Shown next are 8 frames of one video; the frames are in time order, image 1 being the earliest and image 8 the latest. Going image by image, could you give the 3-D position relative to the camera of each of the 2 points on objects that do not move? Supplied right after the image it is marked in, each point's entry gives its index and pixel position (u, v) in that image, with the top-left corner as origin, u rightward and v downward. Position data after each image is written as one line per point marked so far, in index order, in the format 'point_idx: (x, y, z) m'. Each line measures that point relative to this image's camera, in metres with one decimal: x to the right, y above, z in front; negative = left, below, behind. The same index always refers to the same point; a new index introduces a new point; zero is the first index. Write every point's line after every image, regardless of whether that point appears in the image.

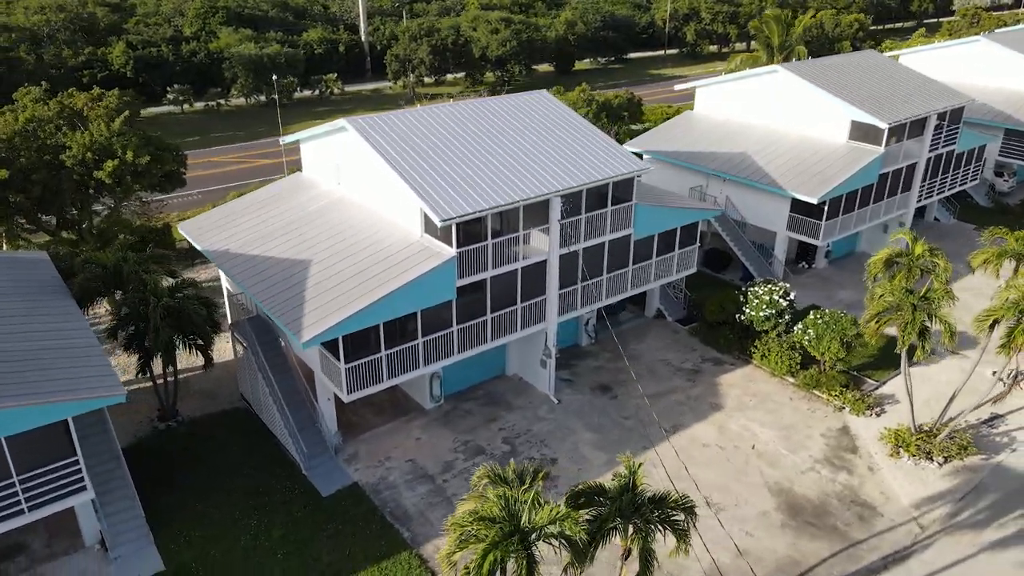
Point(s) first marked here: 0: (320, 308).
0: (-5.4, -0.6, +19.6) m
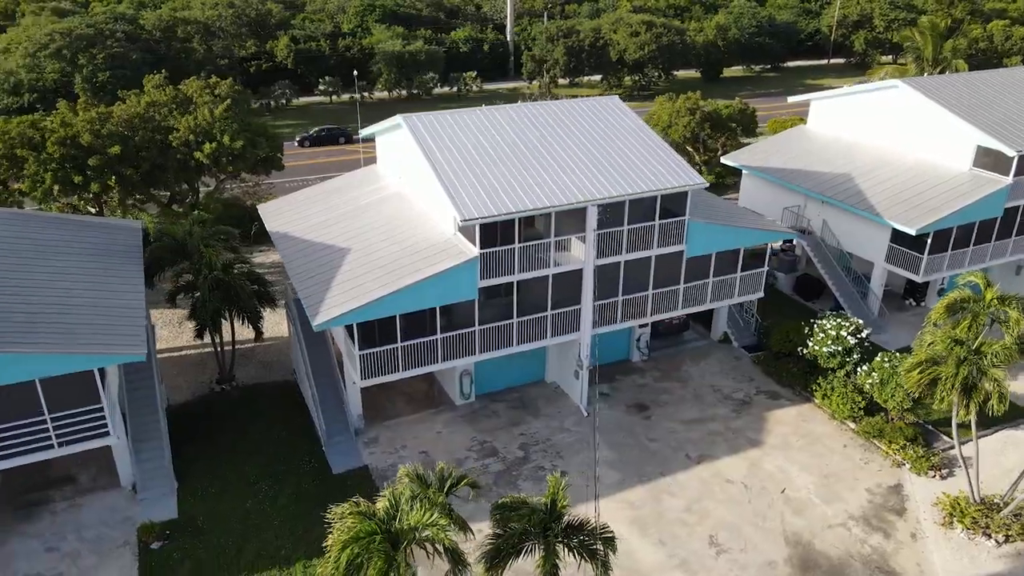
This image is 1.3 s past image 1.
0: (-5.0, -0.3, +20.5) m
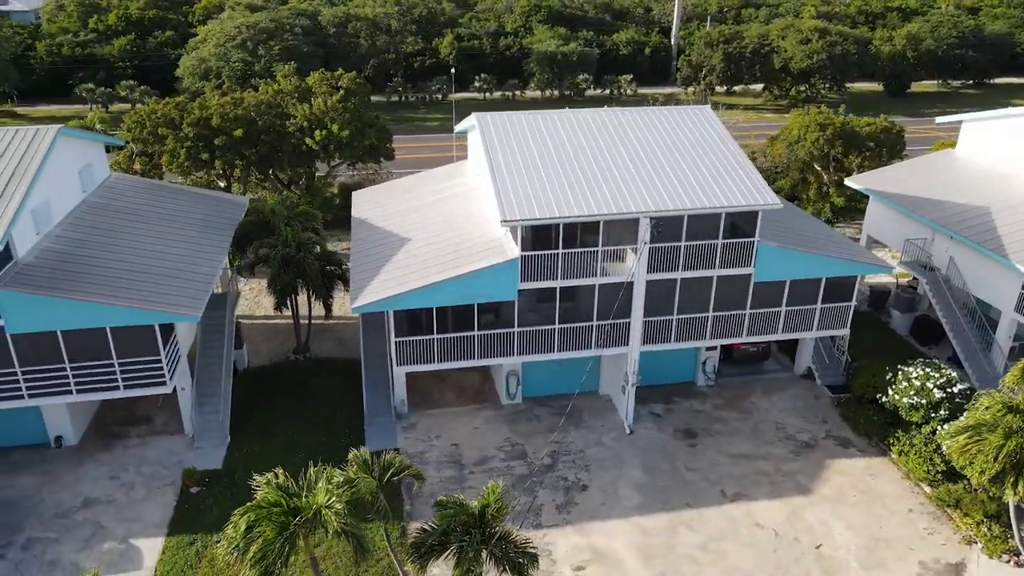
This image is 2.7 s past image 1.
0: (-3.9, +0.1, +21.5) m
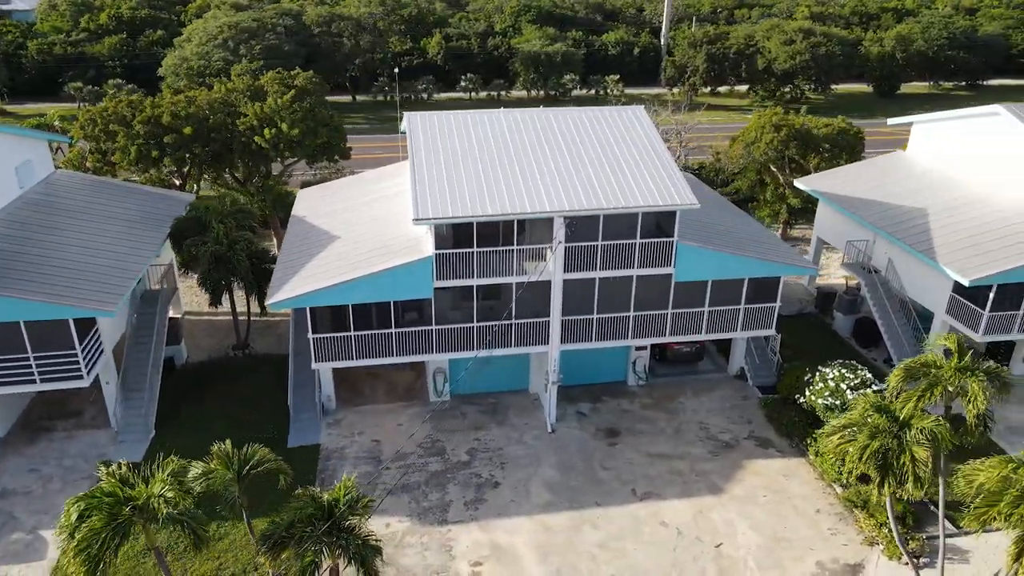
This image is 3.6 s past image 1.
0: (-6.3, +0.2, +21.8) m
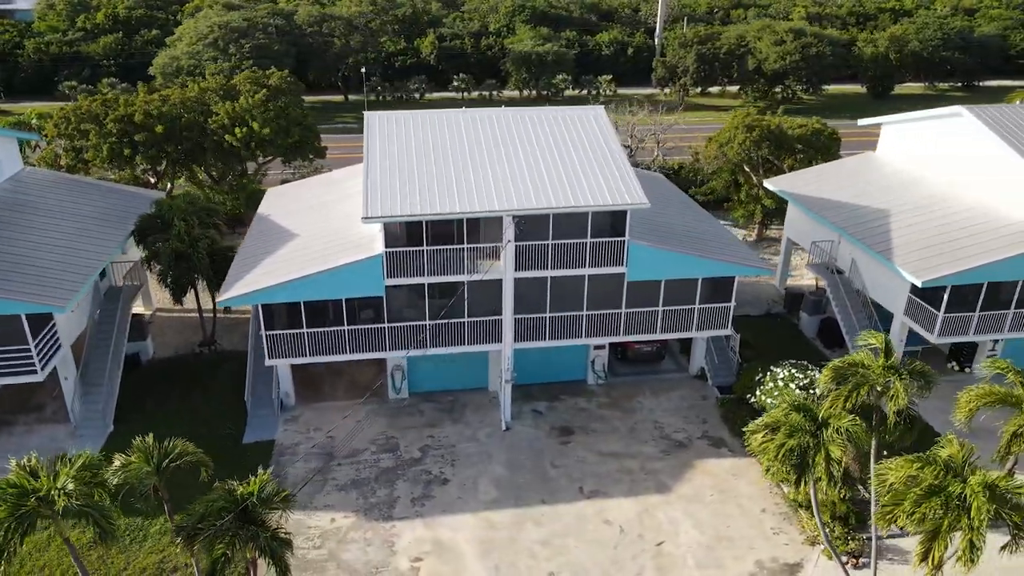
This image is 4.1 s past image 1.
0: (-7.8, +0.3, +22.0) m
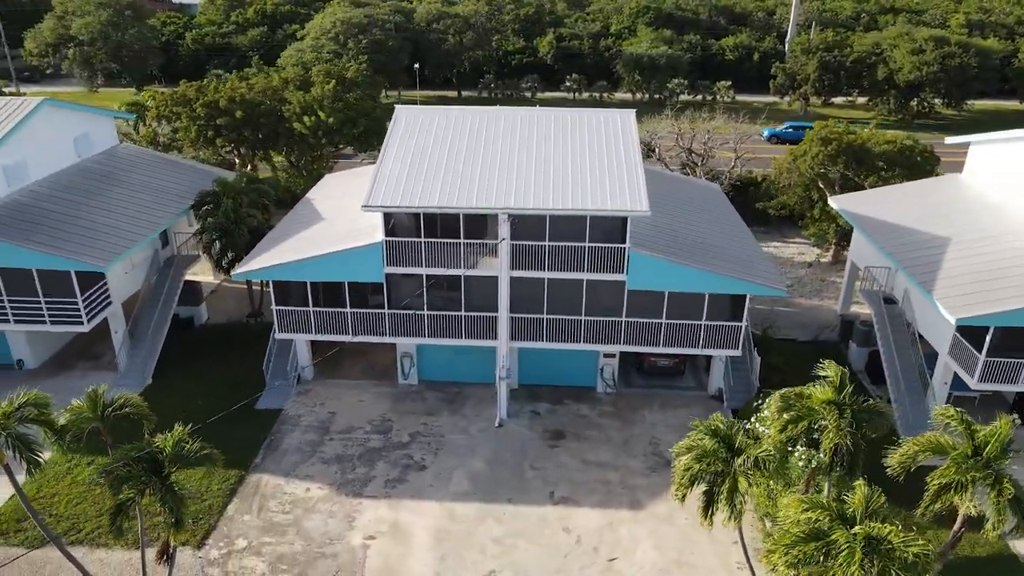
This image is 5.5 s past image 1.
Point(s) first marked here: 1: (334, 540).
0: (-7.7, +1.0, +23.5) m
1: (-4.7, -6.6, +19.1) m
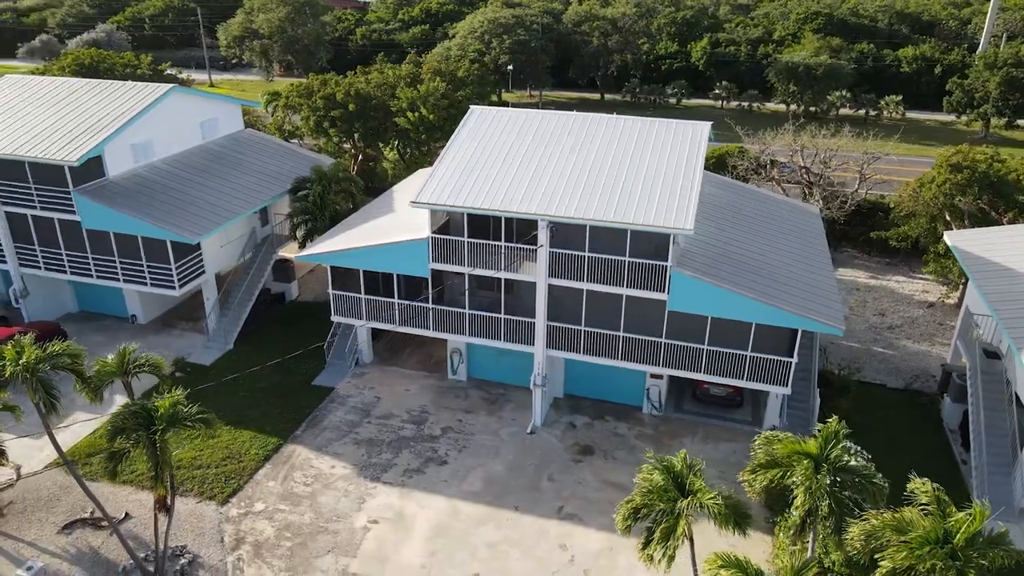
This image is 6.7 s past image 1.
0: (-6.0, +1.5, +24.9) m
1: (-4.7, -6.3, +20.0) m
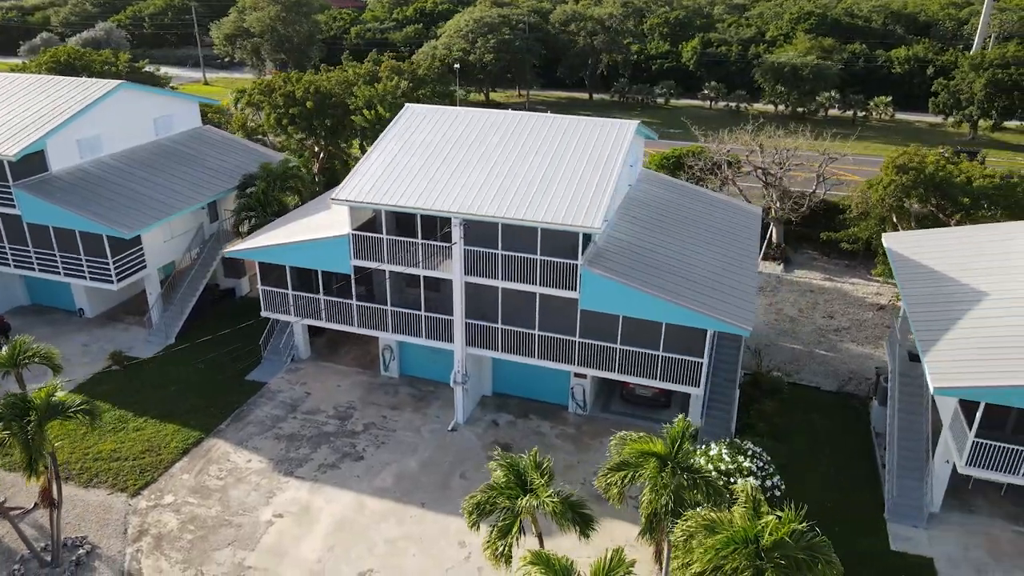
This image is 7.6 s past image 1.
0: (-8.4, +1.7, +25.0) m
1: (-7.3, -6.2, +20.1) m
